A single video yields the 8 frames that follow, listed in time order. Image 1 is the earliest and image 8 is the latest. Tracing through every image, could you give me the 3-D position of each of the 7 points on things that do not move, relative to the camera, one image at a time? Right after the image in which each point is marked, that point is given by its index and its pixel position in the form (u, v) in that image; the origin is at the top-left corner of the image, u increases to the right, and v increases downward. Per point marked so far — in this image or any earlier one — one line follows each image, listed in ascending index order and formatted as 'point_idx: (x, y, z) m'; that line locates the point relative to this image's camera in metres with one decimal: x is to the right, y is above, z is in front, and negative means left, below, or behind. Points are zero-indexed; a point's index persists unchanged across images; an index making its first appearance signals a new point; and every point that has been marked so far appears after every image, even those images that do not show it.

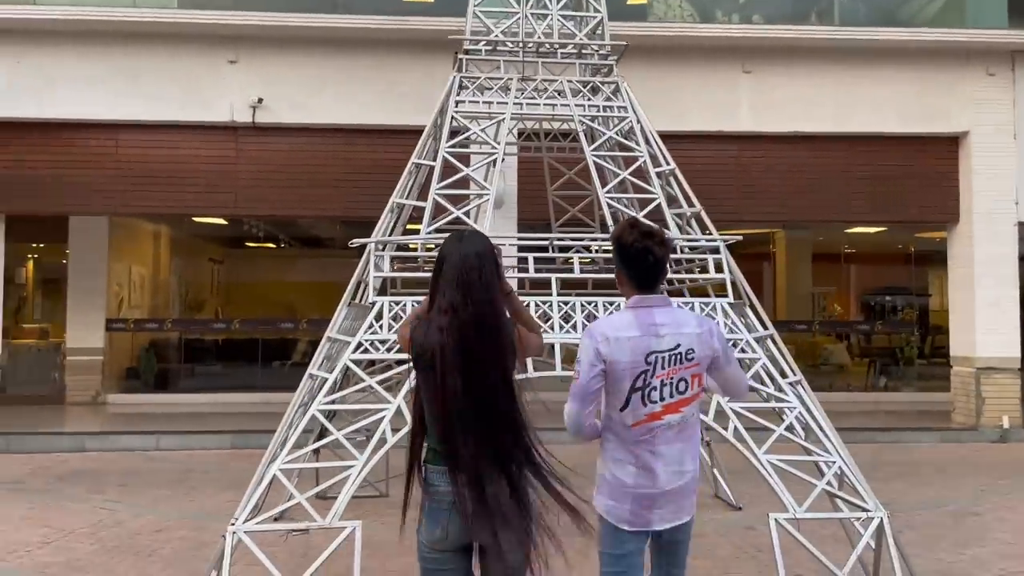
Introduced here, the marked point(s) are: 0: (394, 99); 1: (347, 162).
0: (-1.9, +3.0, +13.3) m
1: (-2.6, +2.0, +13.4) m
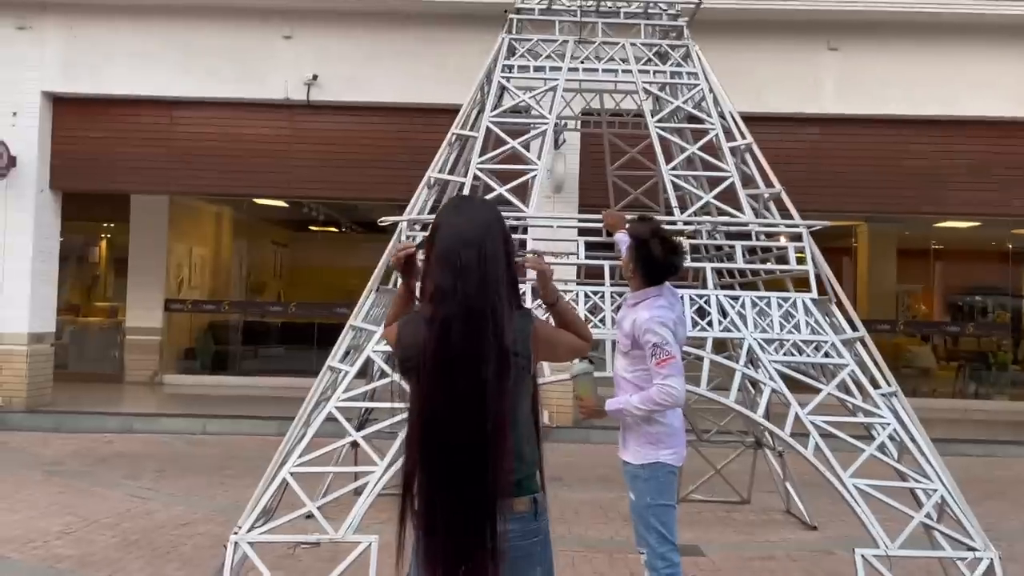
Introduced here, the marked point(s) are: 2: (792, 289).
0: (-0.9, +3.2, +12.7) m
1: (-1.7, +2.2, +12.9) m
2: (+2.1, 0.0, +6.3) m
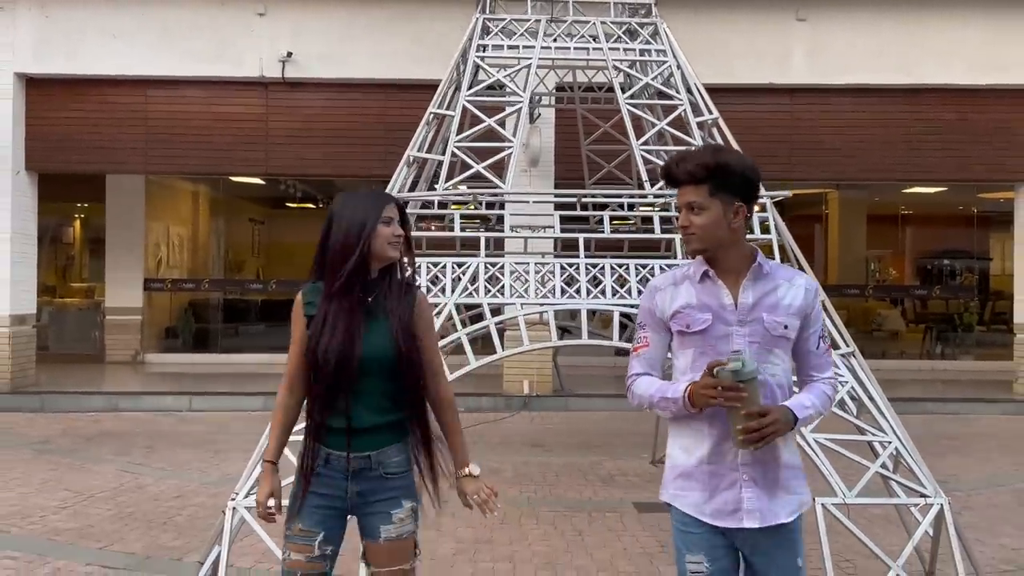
0: (-1.3, +3.6, +12.8) m
1: (-2.1, +2.6, +13.0) m
2: (+1.9, +0.2, +6.6) m
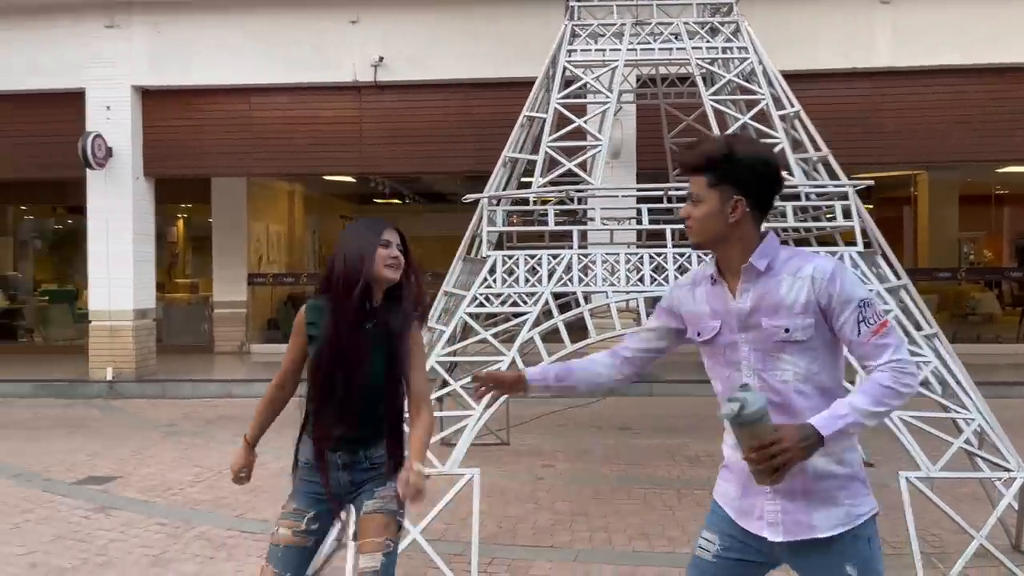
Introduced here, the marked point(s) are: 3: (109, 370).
0: (0.0, +3.7, +13.3) m
1: (-0.7, +2.7, +13.6) m
2: (+2.7, +0.4, +6.8) m
3: (-6.5, -1.3, +13.7) m
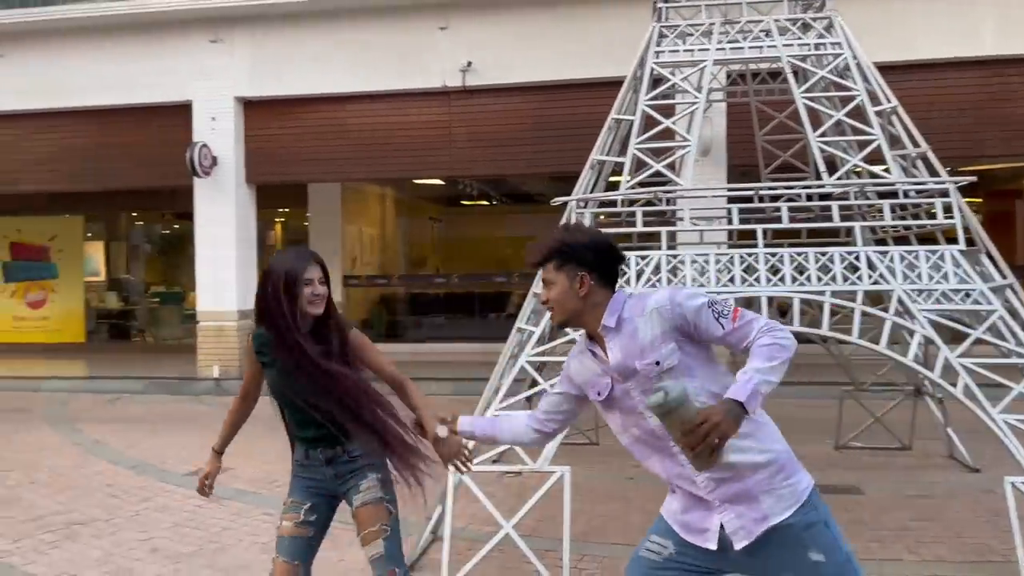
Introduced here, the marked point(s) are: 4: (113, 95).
0: (+1.4, +3.7, +13.3) m
1: (+0.7, +2.7, +13.7) m
2: (+3.4, +0.4, +6.6) m
3: (-5.1, -1.4, +14.4) m
4: (-6.9, +3.3, +14.6) m
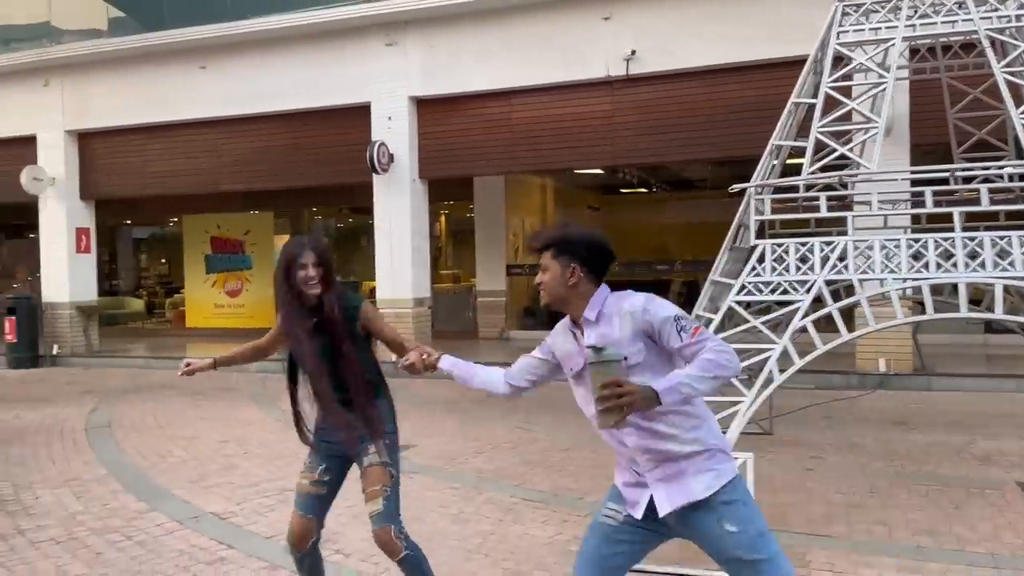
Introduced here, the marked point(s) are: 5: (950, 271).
0: (+3.9, +3.9, +13.0) m
1: (+3.3, +2.9, +13.4) m
2: (+4.7, +0.5, +6.0) m
3: (-2.2, -1.2, +15.3) m
4: (-3.9, +3.5, +15.8) m
5: (+3.0, +0.1, +5.8) m
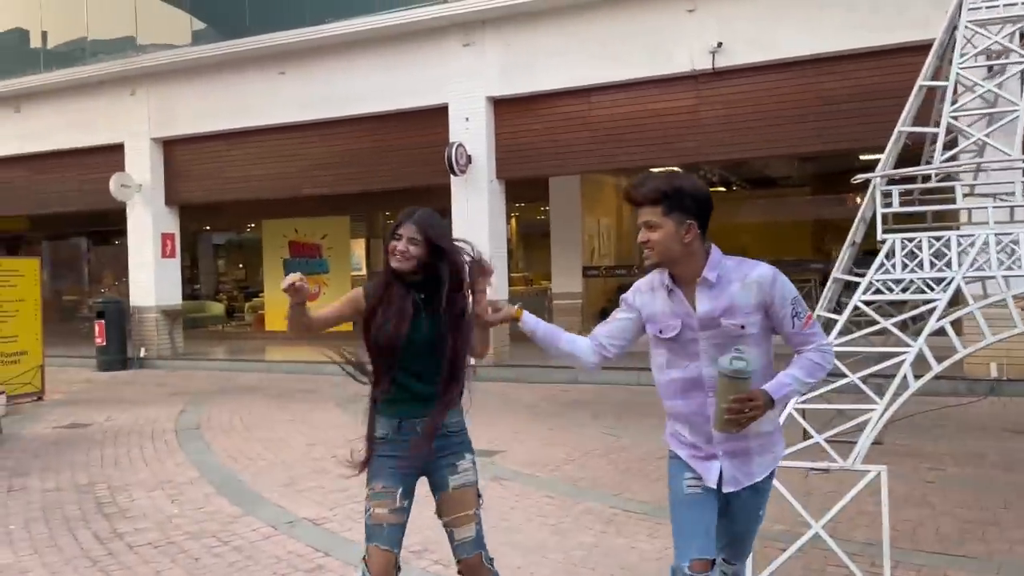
0: (+5.1, +3.9, +12.4) m
1: (+4.6, +2.9, +12.9) m
2: (+5.4, +0.5, +5.4) m
3: (-0.7, -1.2, +15.1) m
4: (-2.5, +3.5, +15.8) m
5: (+3.7, +0.1, +5.3) m
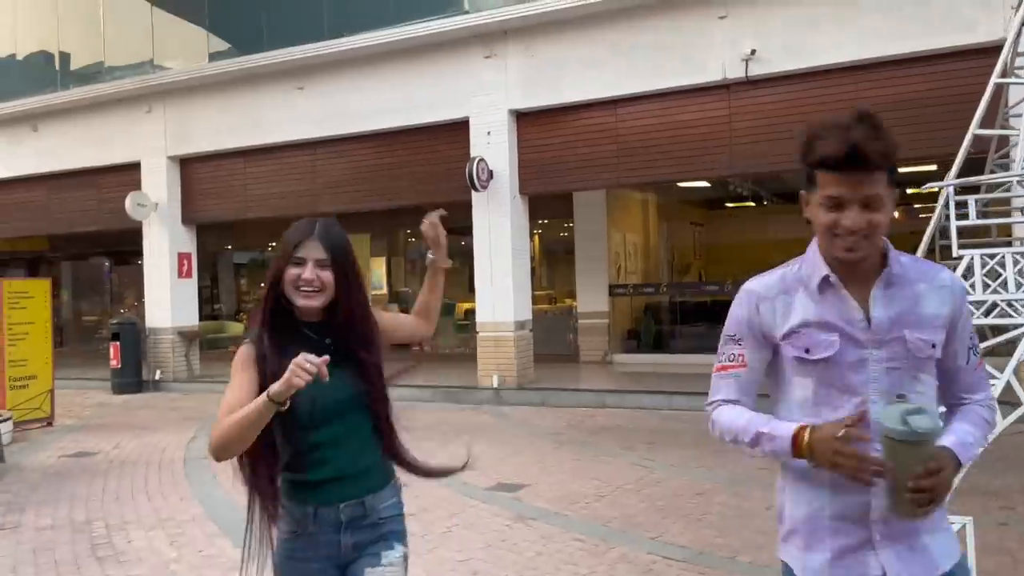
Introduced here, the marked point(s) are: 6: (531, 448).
0: (+5.5, +3.7, +11.7) m
1: (+4.9, +2.7, +12.2) m
2: (+5.5, +0.4, +4.6) m
3: (-0.3, -1.6, +14.5) m
4: (-2.1, +3.1, +15.3) m
5: (+3.8, 0.0, +4.6) m
6: (+0.2, -1.9, +10.2) m
